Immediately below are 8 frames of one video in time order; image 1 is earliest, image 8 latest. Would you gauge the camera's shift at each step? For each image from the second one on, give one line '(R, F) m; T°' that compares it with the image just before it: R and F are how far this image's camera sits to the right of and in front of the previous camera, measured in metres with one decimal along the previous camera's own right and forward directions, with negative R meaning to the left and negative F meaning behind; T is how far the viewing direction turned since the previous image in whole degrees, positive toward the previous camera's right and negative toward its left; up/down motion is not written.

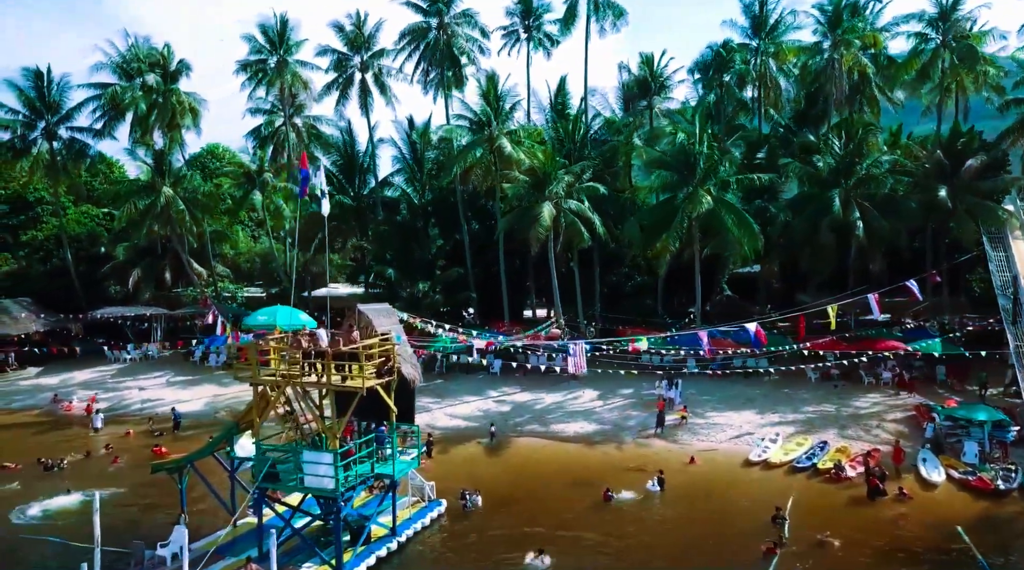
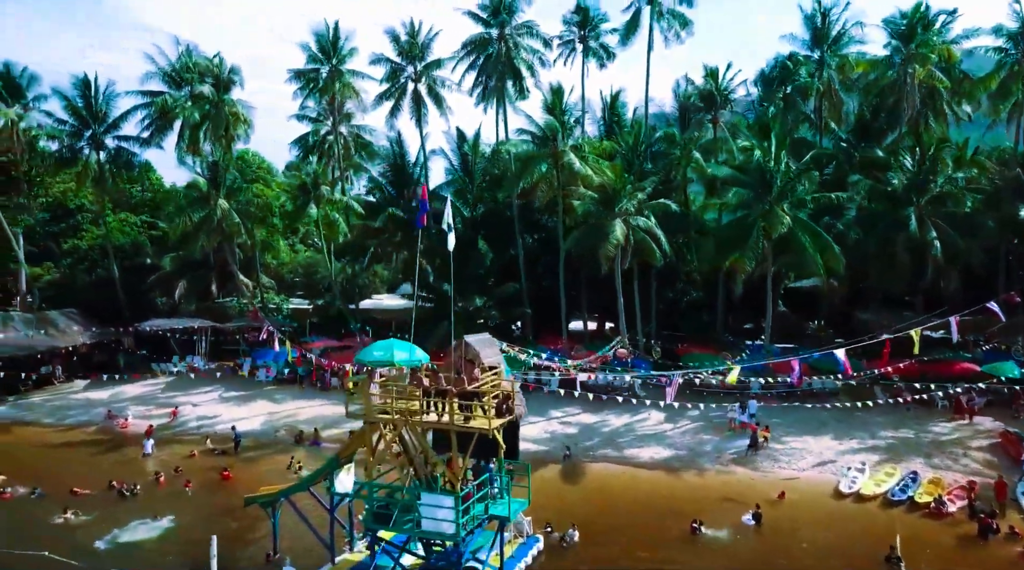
(-2.7, +0.8) m; 0°
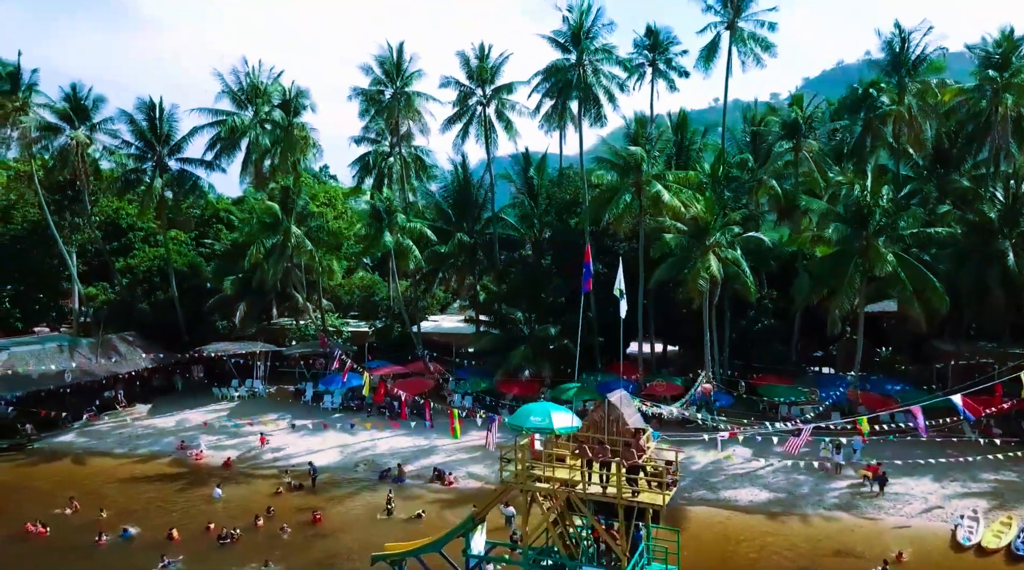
(-3.4, +0.7) m; -1°
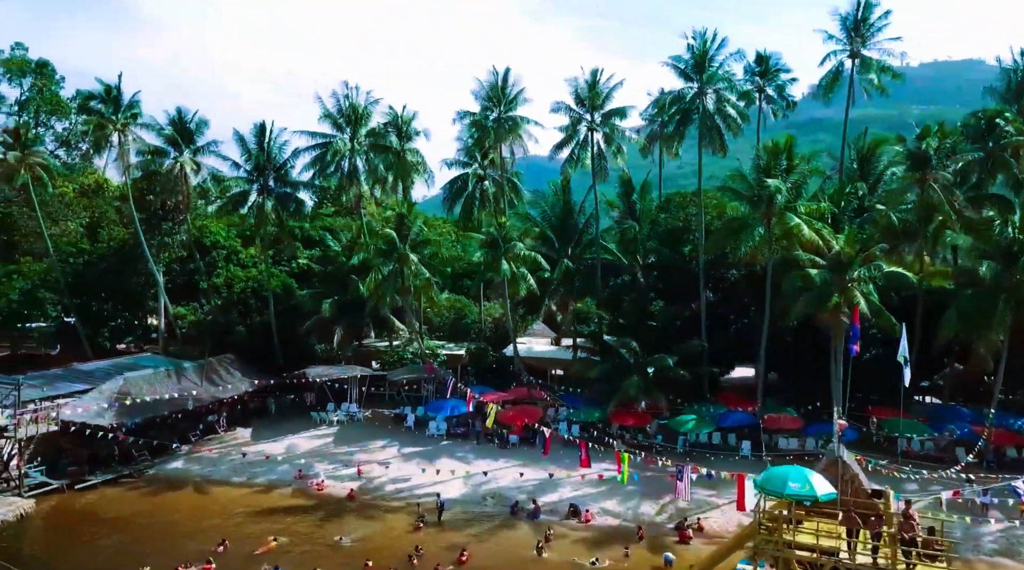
(-5.2, +0.4) m; -1°
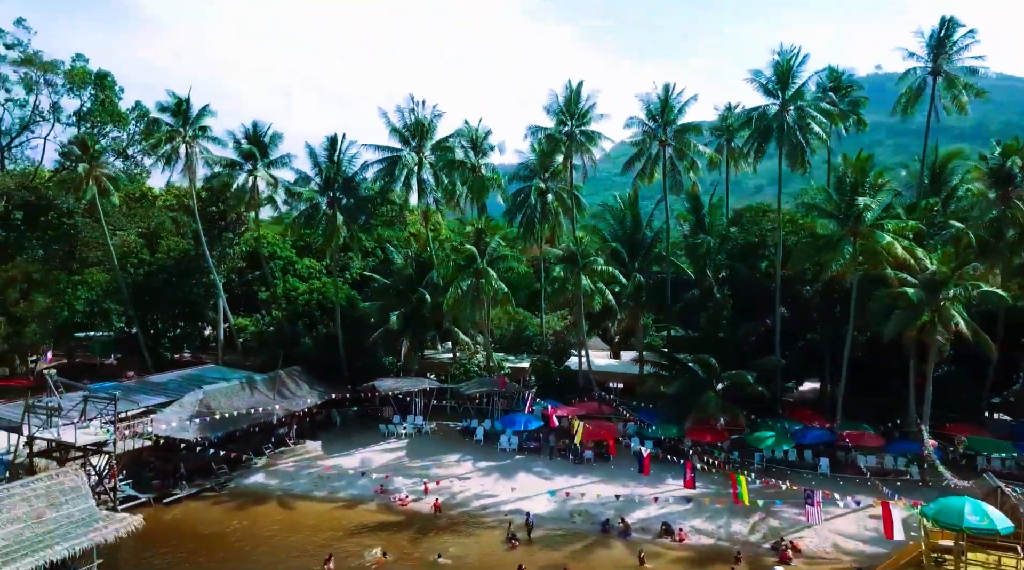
(-3.6, 0.0) m; 0°
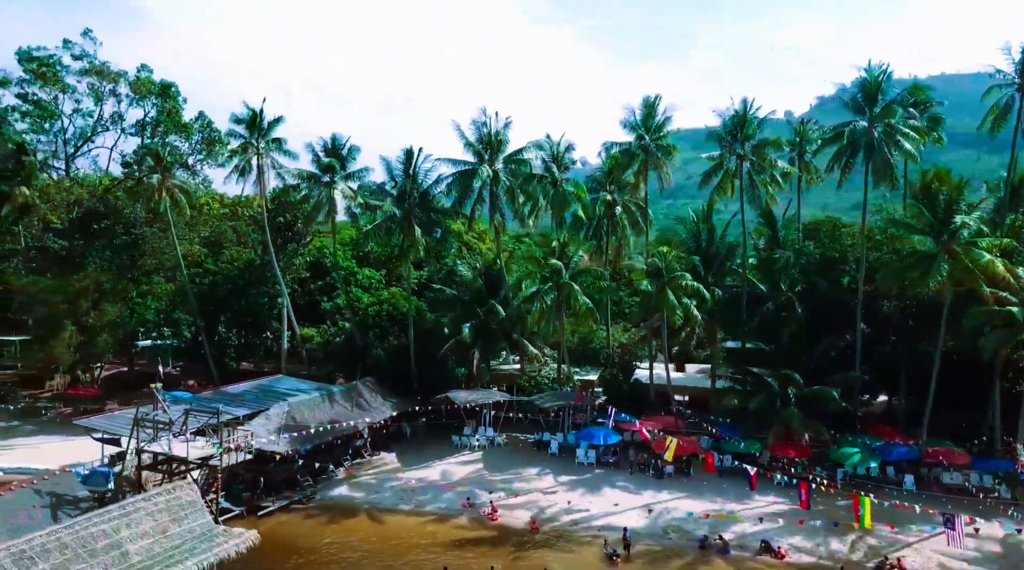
(-3.8, -0.1) m; -1°
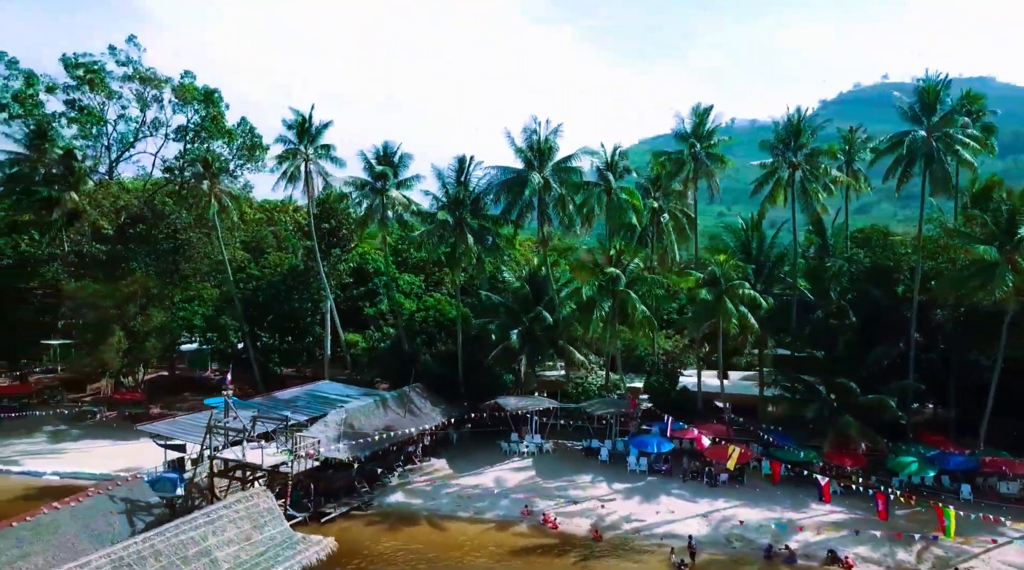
(-2.6, -0.1) m; 0°
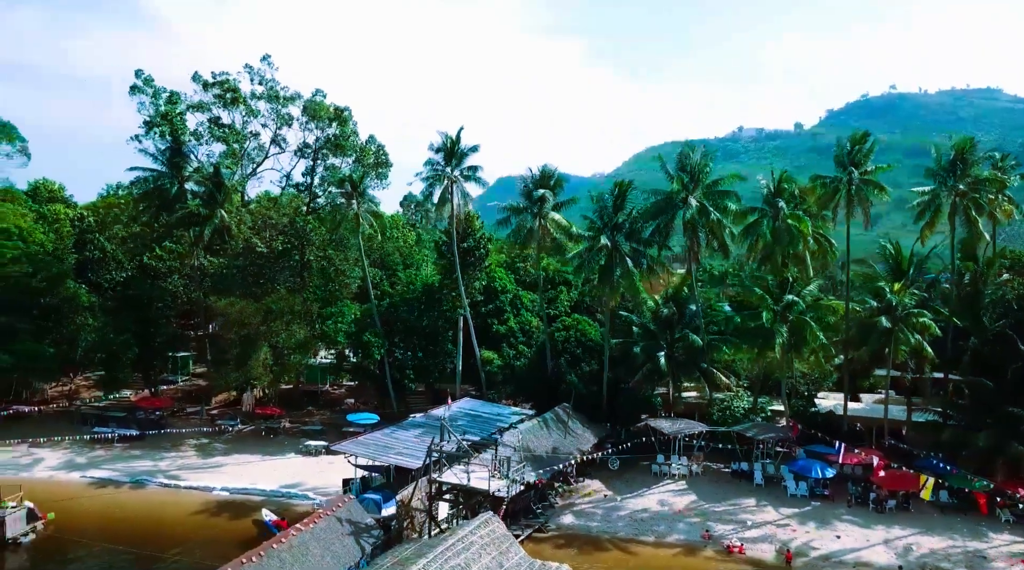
(-8.1, -0.6) m; -1°
